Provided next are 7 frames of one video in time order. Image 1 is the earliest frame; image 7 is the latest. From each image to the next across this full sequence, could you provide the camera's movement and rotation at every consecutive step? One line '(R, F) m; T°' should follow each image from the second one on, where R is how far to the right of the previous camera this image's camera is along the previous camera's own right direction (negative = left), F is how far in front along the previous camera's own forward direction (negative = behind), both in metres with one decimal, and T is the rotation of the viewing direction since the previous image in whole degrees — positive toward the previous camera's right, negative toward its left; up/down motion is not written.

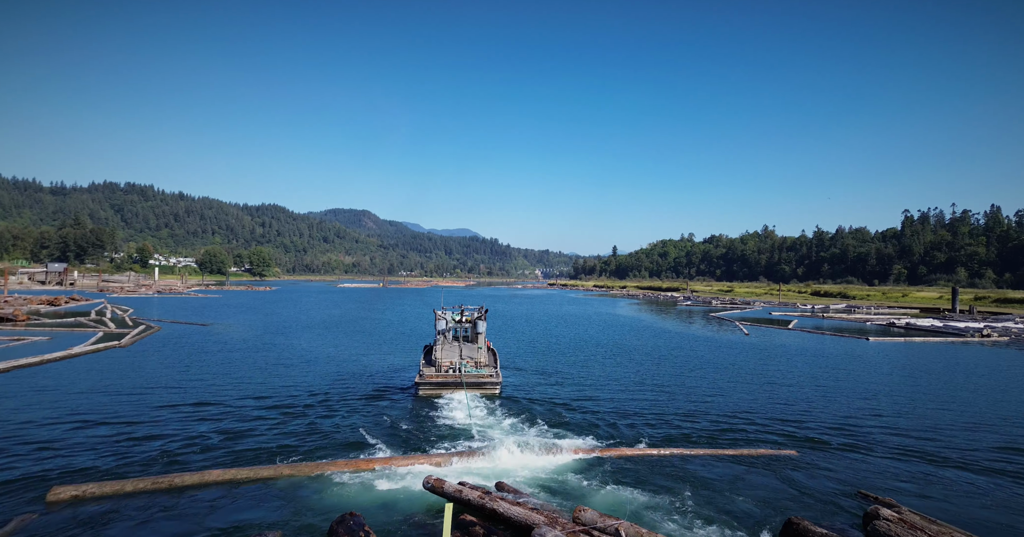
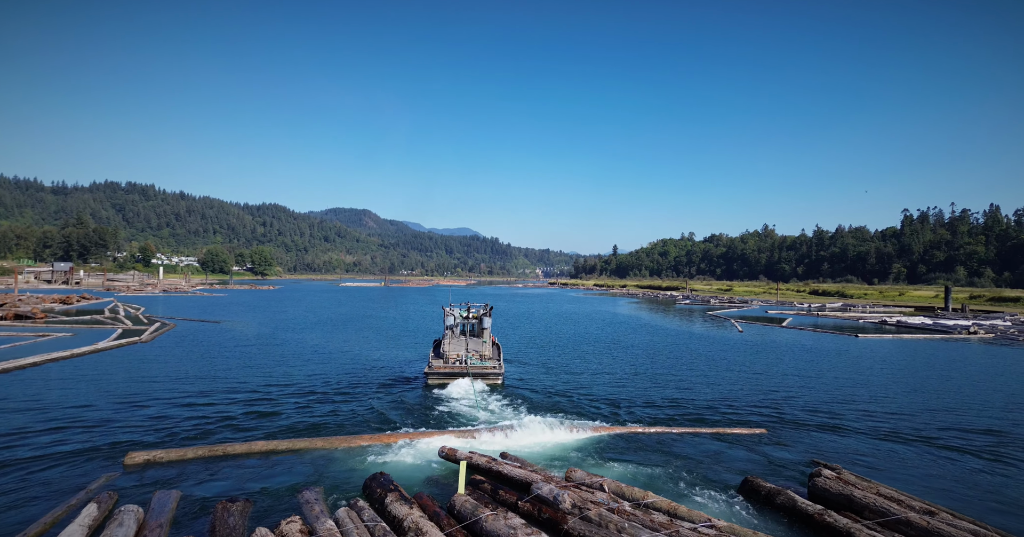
(0.0, -2.3) m; 0°
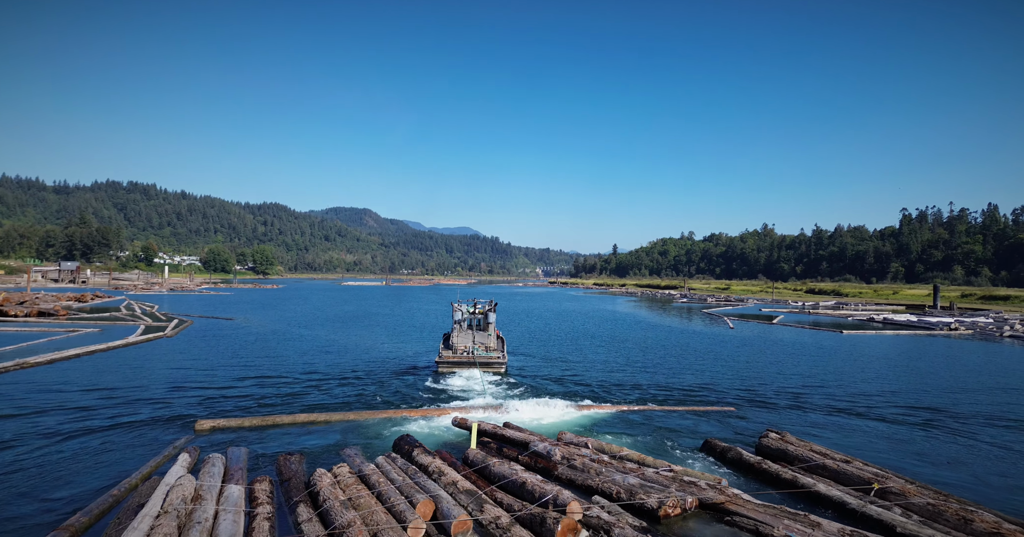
(-0.1, -3.1) m; 0°
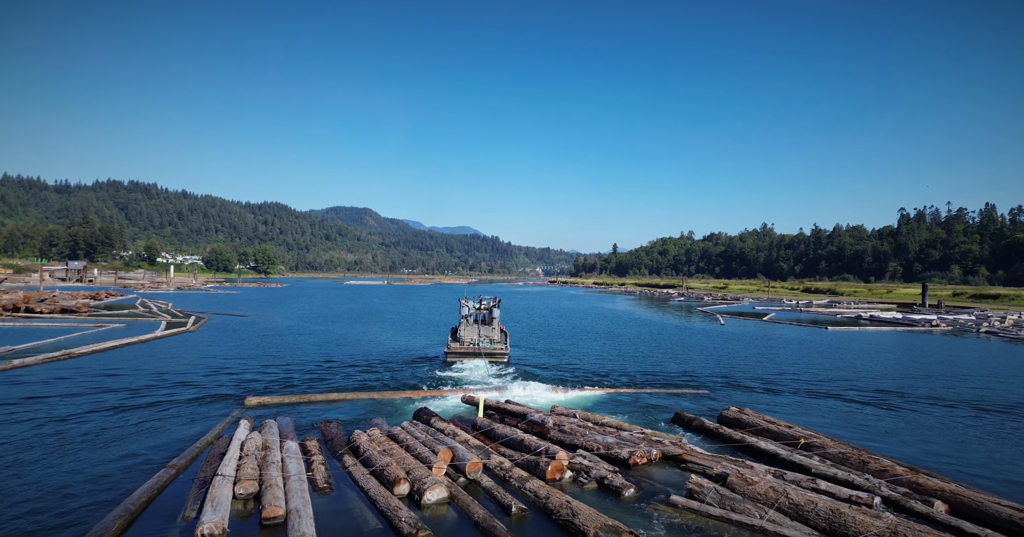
(0.0, -3.3) m; 0°
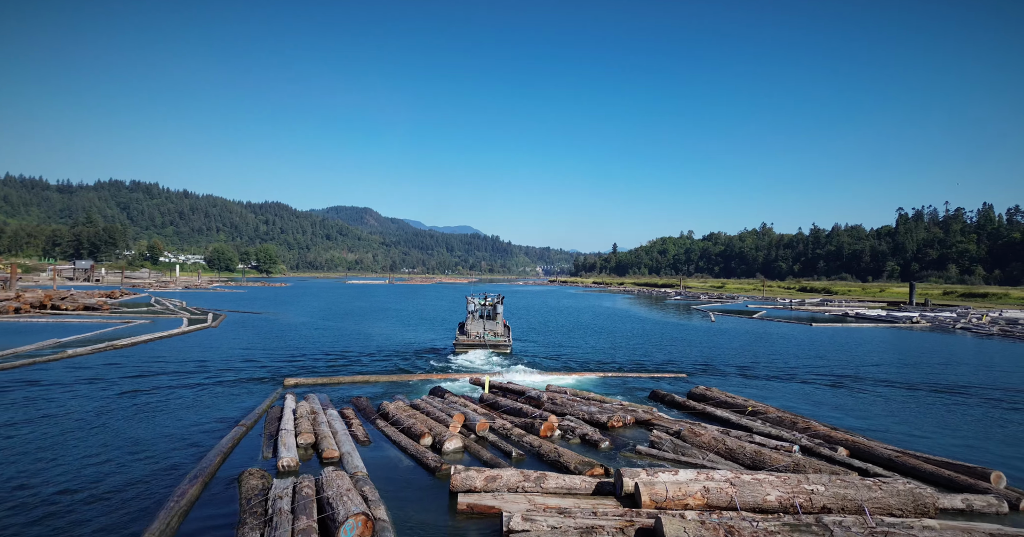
(0.0, -3.7) m; 0°
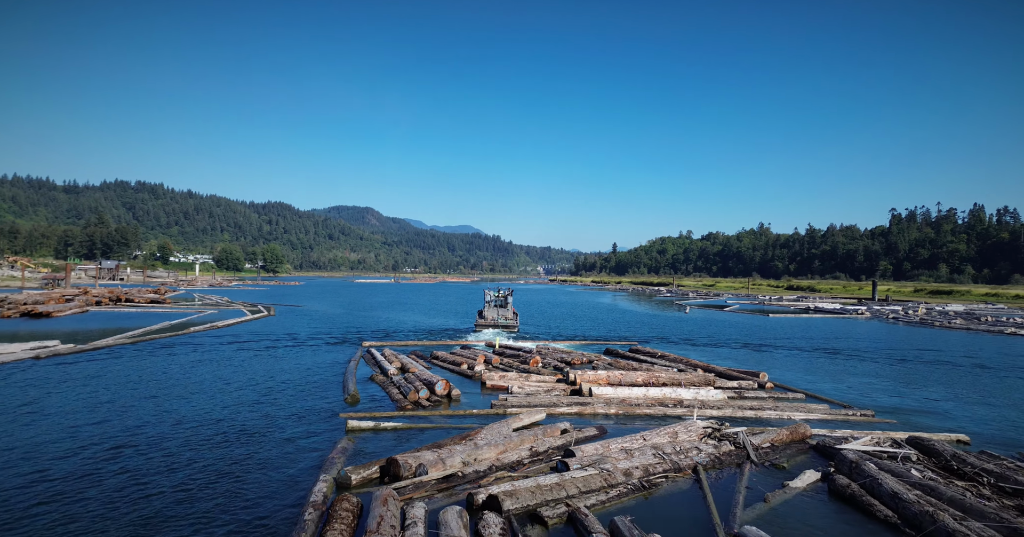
(0.0, -13.0) m; 0°
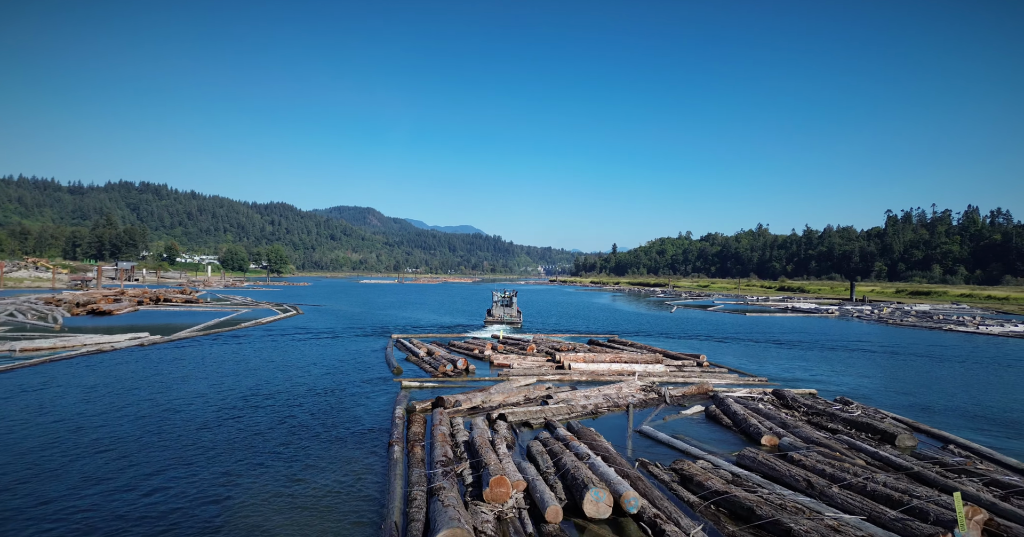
(0.0, -8.8) m; 0°
